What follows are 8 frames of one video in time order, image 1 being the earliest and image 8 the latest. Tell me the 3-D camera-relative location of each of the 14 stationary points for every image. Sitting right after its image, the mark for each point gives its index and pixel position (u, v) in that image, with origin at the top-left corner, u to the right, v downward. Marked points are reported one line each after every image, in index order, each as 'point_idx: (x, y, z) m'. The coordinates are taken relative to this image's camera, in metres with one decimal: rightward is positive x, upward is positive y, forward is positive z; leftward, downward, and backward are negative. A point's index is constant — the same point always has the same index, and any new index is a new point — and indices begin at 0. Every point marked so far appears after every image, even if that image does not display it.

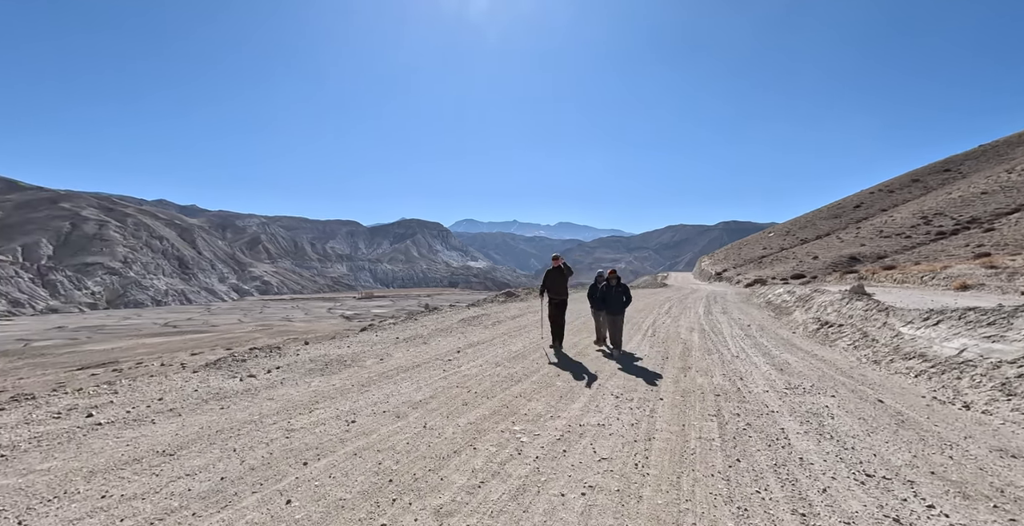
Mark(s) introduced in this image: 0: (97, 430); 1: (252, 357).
0: (-3.7, -1.5, +4.6) m
1: (-4.6, -1.6, +8.8) m
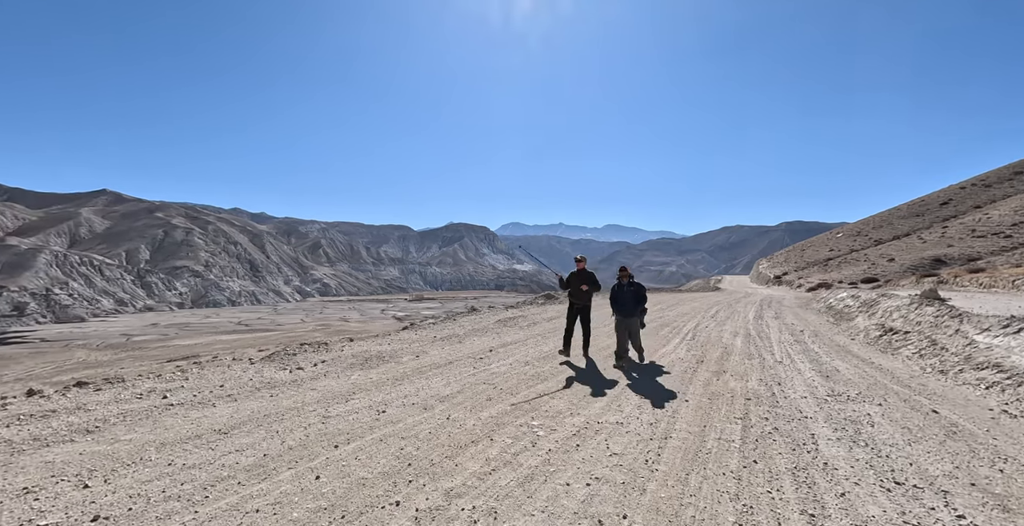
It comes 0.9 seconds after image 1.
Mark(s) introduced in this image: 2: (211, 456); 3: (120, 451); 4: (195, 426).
0: (-3.6, -1.5, +5.3) m
1: (-4.1, -1.7, +9.6) m
2: (-2.4, -1.6, +4.1) m
3: (-2.8, -1.4, +3.7) m
4: (-2.8, -1.5, +4.5) m
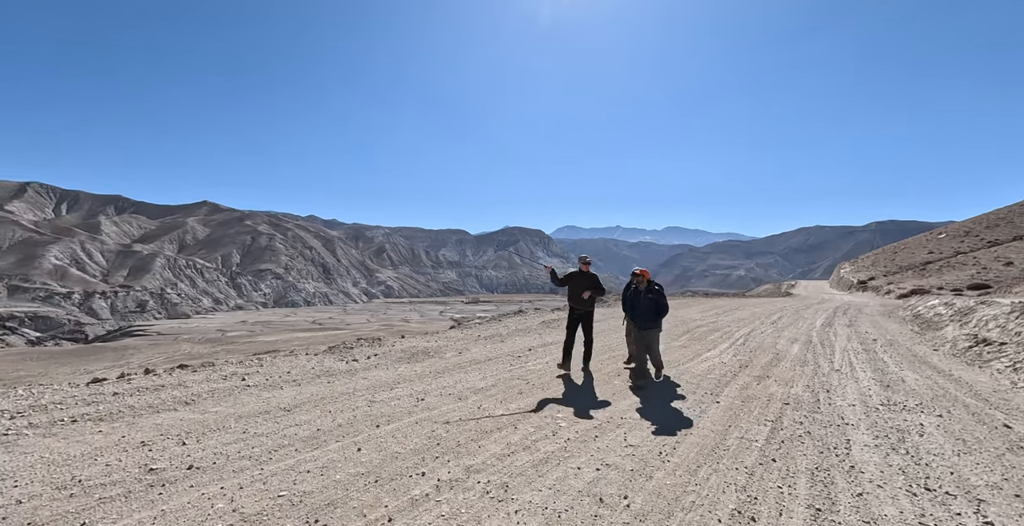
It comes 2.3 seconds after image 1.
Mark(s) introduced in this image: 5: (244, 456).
0: (-3.3, -1.6, +6.4) m
1: (-3.3, -1.8, +10.7) m
2: (-2.4, -1.7, +5.0) m
3: (-2.7, -1.4, +4.6) m
4: (-2.6, -1.5, +5.4) m
5: (-2.0, -1.5, +3.8) m
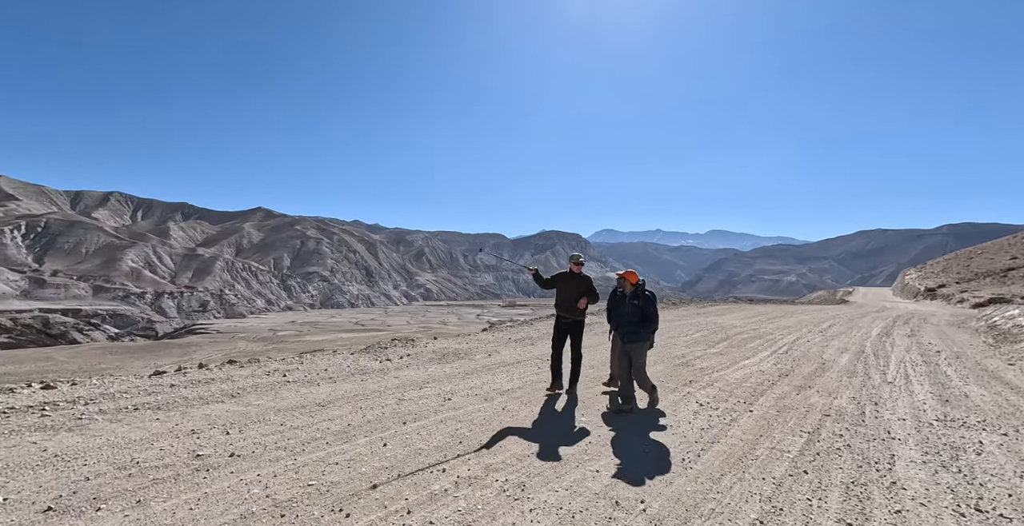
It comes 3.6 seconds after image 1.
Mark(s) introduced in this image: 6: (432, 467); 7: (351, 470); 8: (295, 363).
0: (-3.0, -1.6, +6.7) m
1: (-2.7, -1.8, +11.1) m
2: (-2.2, -1.7, +5.4) m
3: (-2.6, -1.5, +5.0) m
4: (-2.4, -1.6, +5.7) m
5: (-1.9, -1.5, +4.1) m
6: (-0.7, -1.9, +4.7) m
7: (-1.3, -1.6, +3.9) m
8: (-3.7, -1.7, +8.4) m
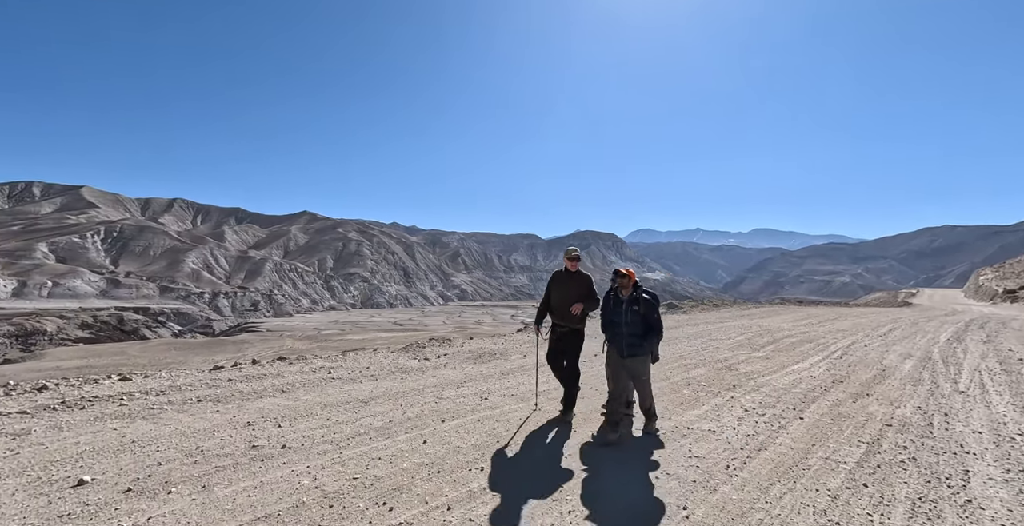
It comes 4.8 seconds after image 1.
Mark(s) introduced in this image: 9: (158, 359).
0: (-2.5, -1.6, +7.0) m
1: (-1.9, -1.9, +11.3) m
2: (-1.8, -1.7, +5.5) m
3: (-2.2, -1.5, +5.2) m
4: (-2.0, -1.6, +5.9) m
5: (-1.6, -1.5, +4.3) m
6: (-0.4, -1.9, +4.7) m
7: (-1.0, -1.6, +4.0) m
8: (-3.1, -1.7, +8.6) m
9: (-11.3, -3.1, +15.7) m
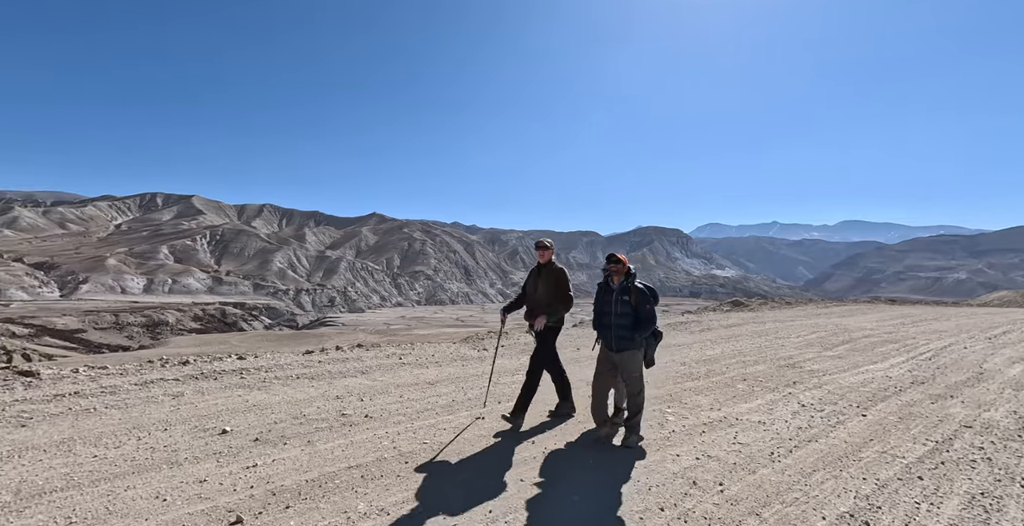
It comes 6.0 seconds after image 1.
0: (-1.7, -1.6, +7.9) m
1: (-0.5, -1.8, +12.0) m
2: (-1.1, -1.7, +6.3) m
3: (-1.6, -1.5, +6.0) m
4: (-1.3, -1.6, +6.7) m
5: (-1.1, -1.5, +5.1) m
6: (+0.1, -1.9, +5.4) m
7: (-0.5, -1.6, +4.7) m
8: (-2.0, -1.7, +9.6) m
9: (-9.4, -3.1, +17.5) m
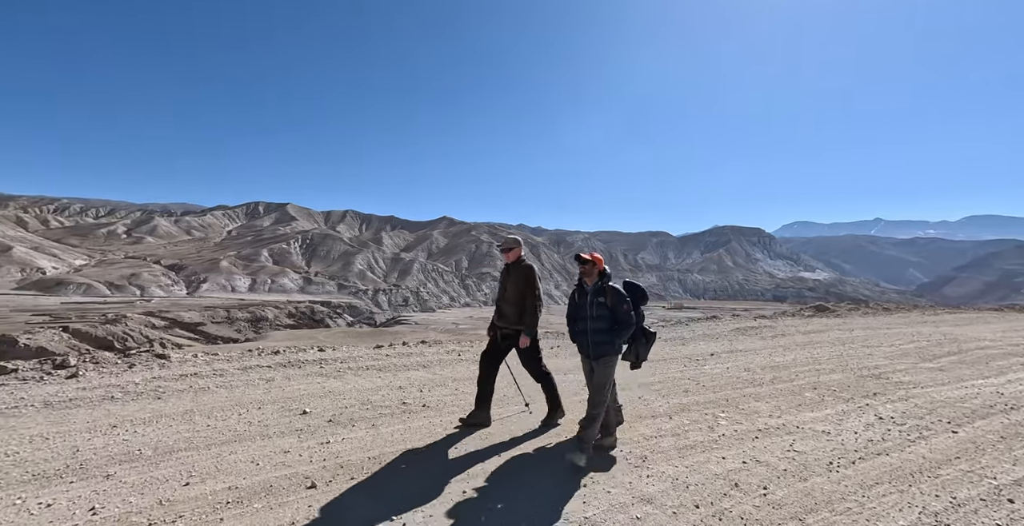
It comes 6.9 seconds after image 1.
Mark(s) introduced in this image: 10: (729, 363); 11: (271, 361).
0: (-0.9, -1.7, +8.4) m
1: (+0.9, -1.9, +12.4) m
2: (-0.5, -1.8, +6.8) m
3: (-1.0, -1.5, +6.6) m
4: (-0.6, -1.6, +7.3) m
5: (-0.6, -1.6, +5.6) m
6: (+0.7, -2.0, +5.7) m
7: (-0.1, -1.7, +5.2) m
8: (-0.9, -1.8, +10.2) m
9: (-7.0, -3.2, +19.1) m
10: (+3.4, -1.6, +7.7) m
11: (-2.8, -1.1, +5.8) m
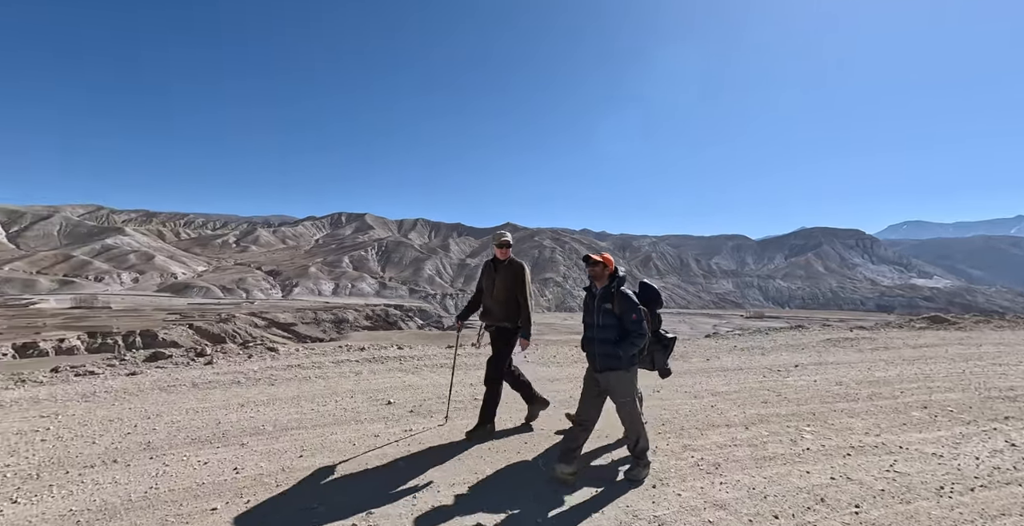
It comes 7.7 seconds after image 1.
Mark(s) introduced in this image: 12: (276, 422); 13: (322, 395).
0: (+0.3, -1.7, +8.6) m
1: (+2.5, -2.0, +12.3) m
2: (+0.4, -1.8, +7.0) m
3: (-0.1, -1.6, +6.8) m
4: (+0.4, -1.7, +7.4) m
5: (+0.1, -1.6, +5.8) m
6: (+1.4, -2.0, +5.7) m
7: (+0.6, -1.7, +5.3) m
8: (+0.4, -1.8, +10.3) m
9: (-4.5, -3.4, +19.9) m
10: (+4.4, -1.7, +7.4) m
11: (-2.0, -1.2, +6.2) m
12: (-1.9, -1.2, +3.7) m
13: (-1.9, -1.2, +4.6) m
